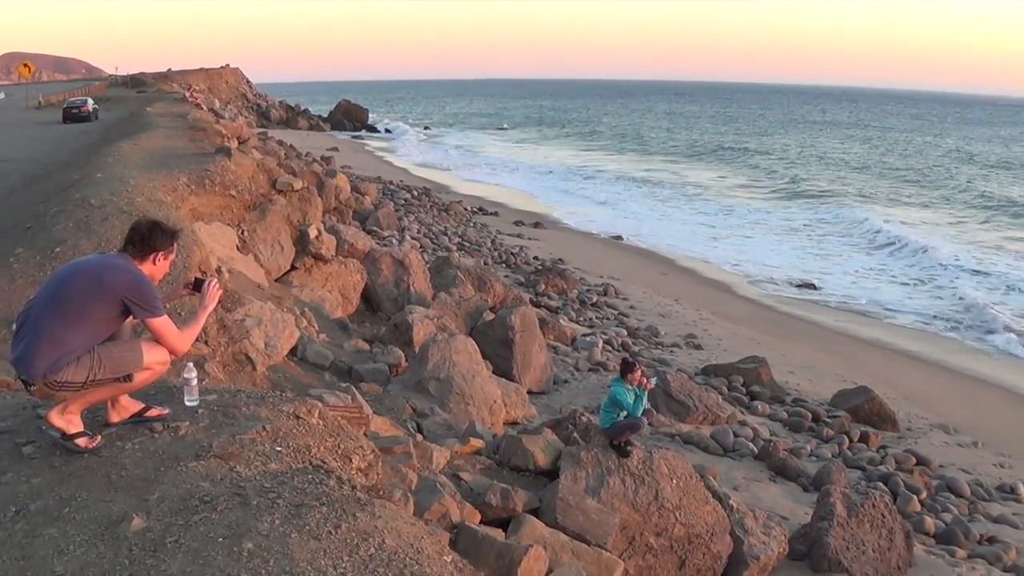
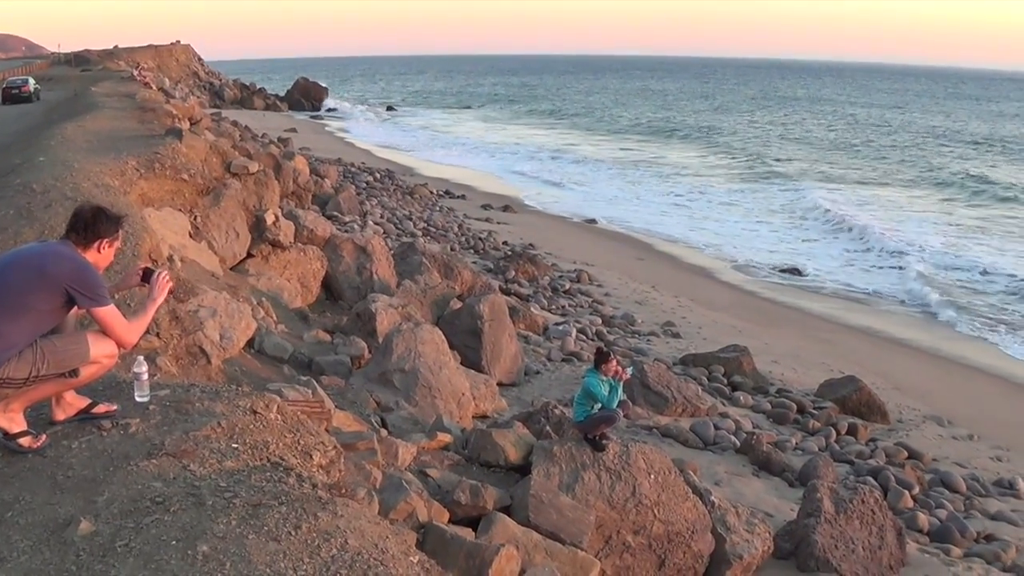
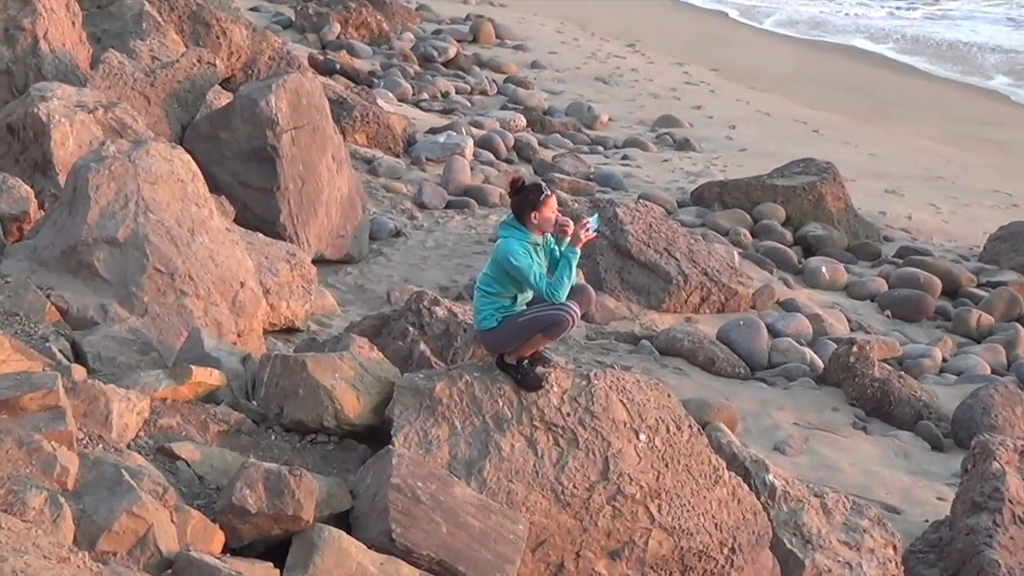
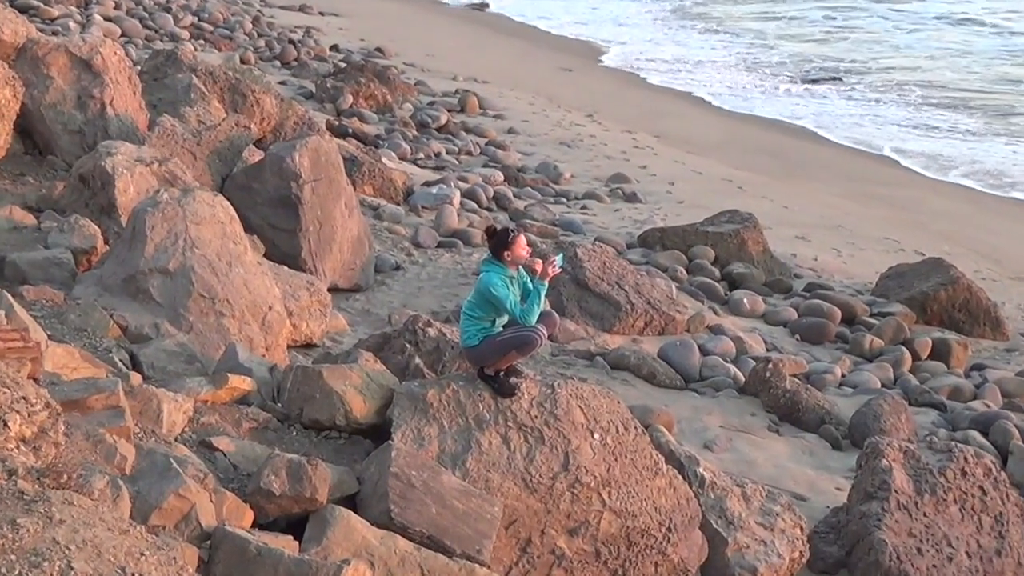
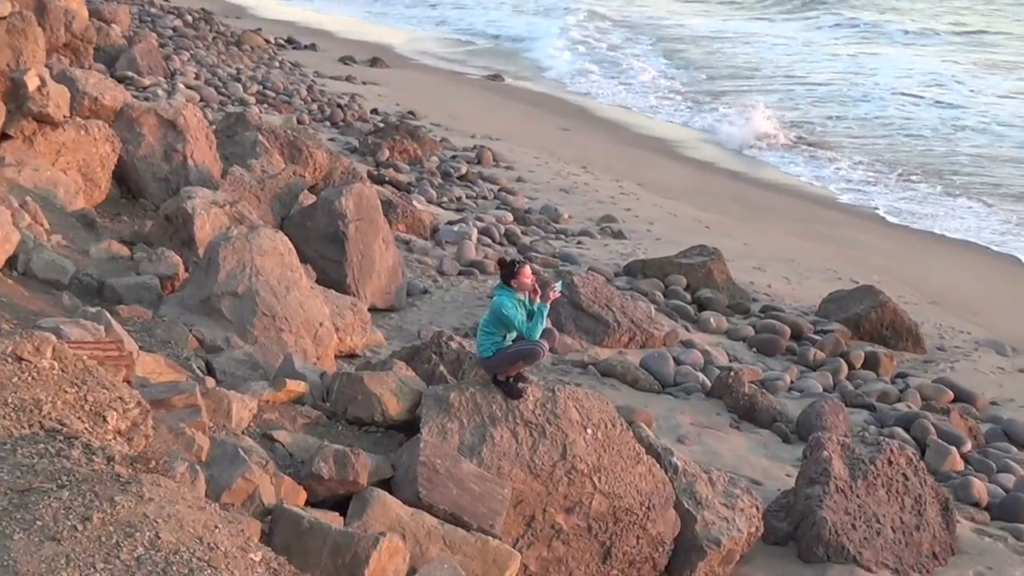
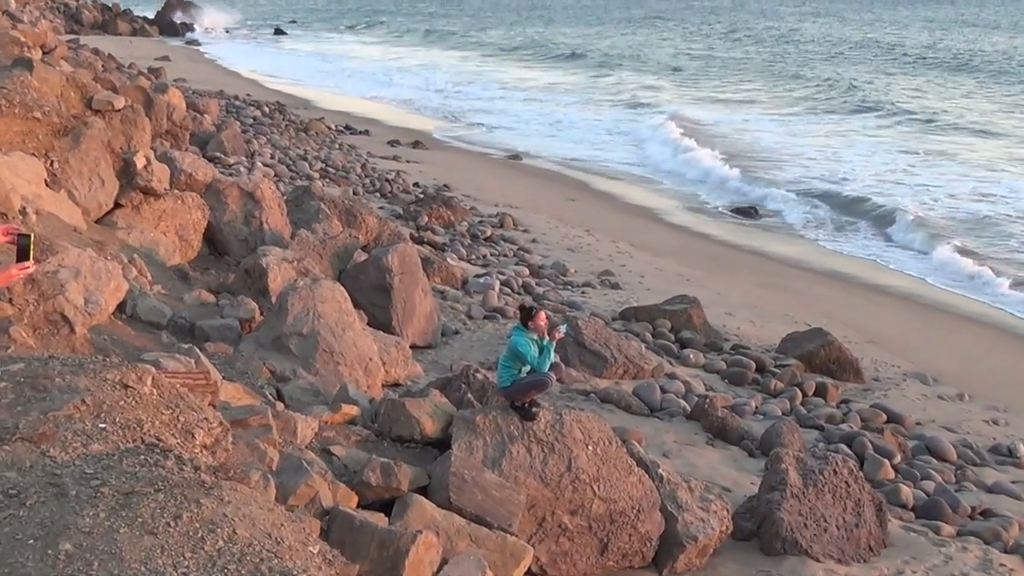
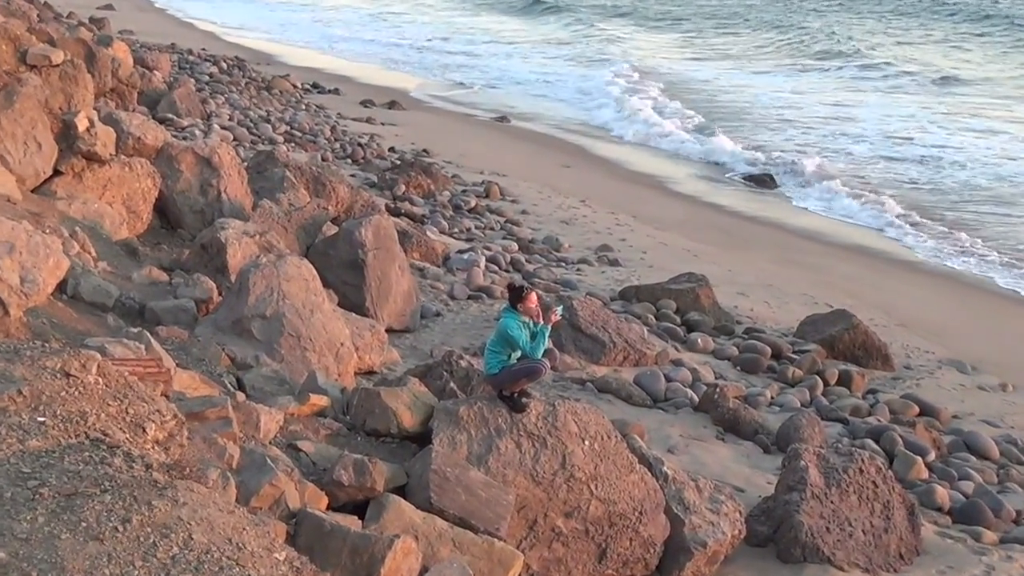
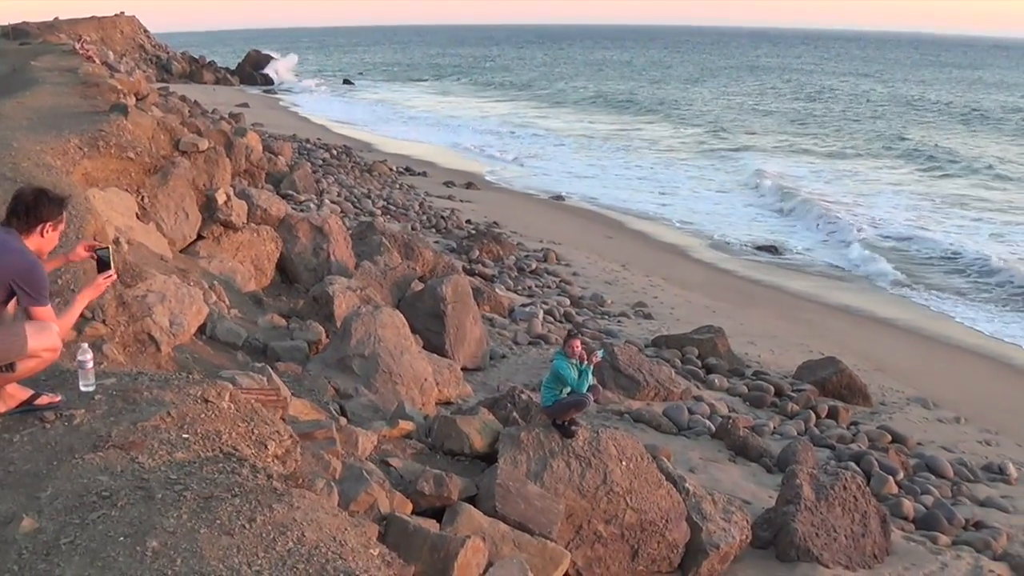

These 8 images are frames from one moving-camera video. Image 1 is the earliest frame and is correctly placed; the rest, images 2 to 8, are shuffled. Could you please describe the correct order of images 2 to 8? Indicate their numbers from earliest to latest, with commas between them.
2, 8, 6, 7, 5, 4, 3
